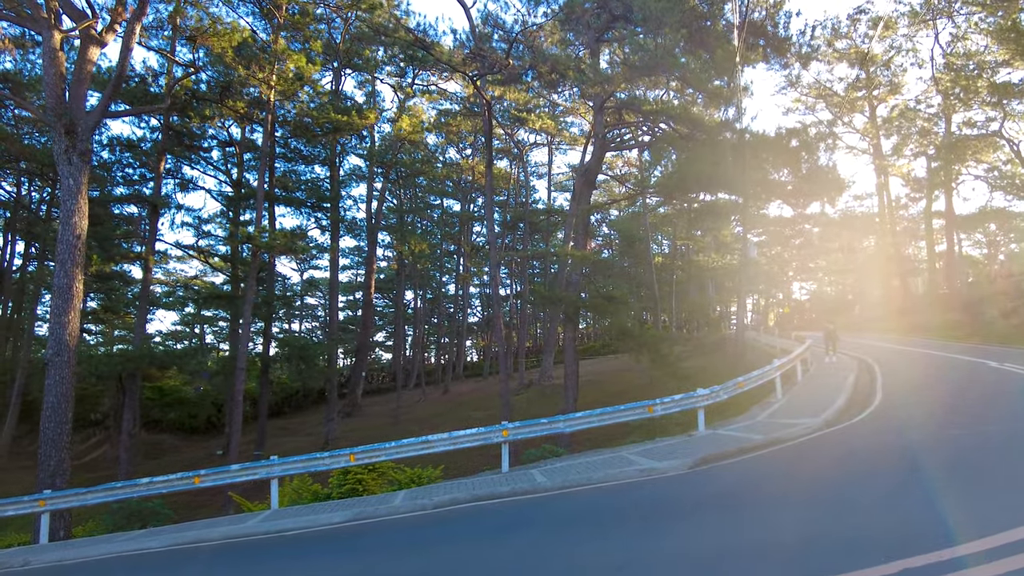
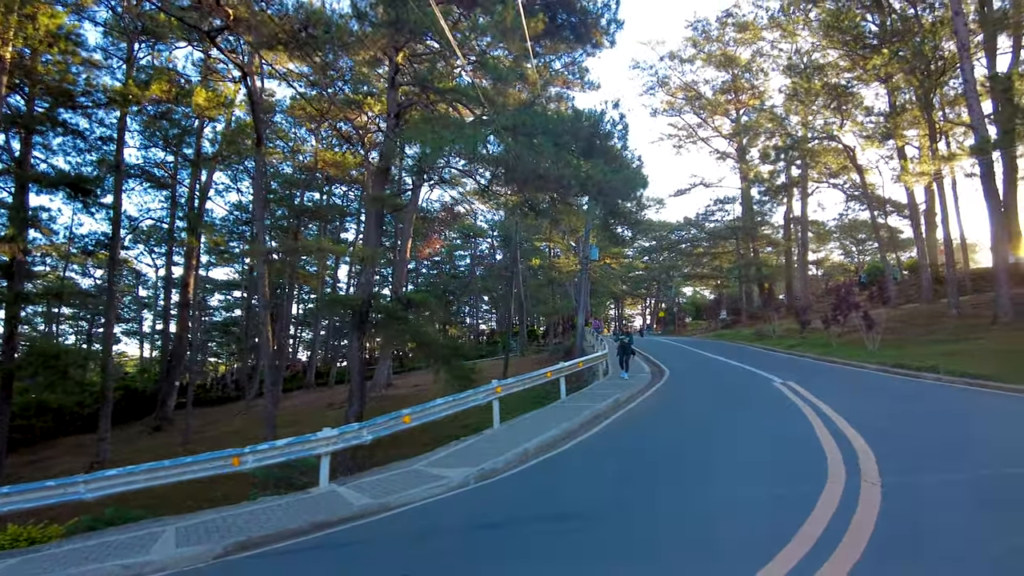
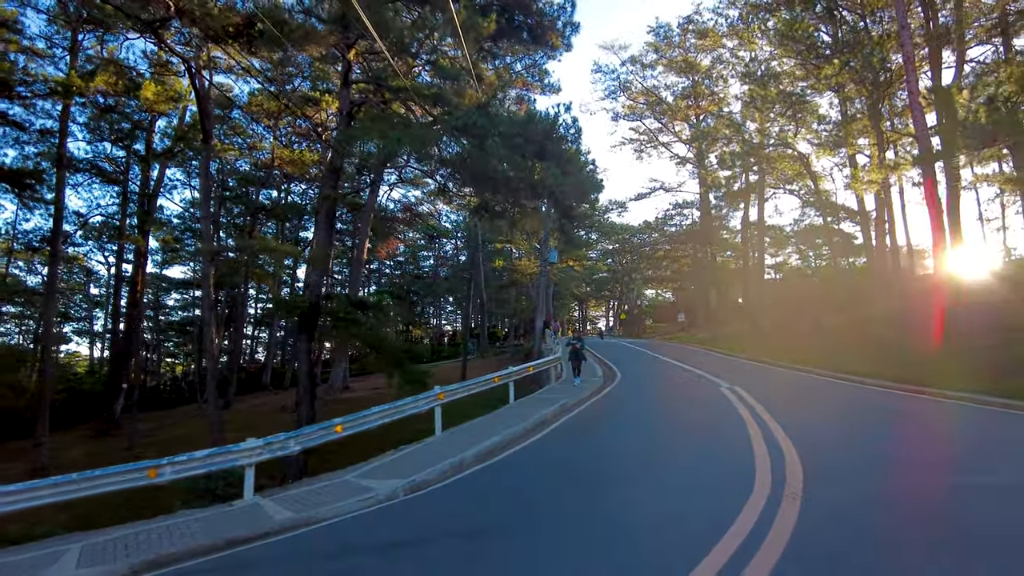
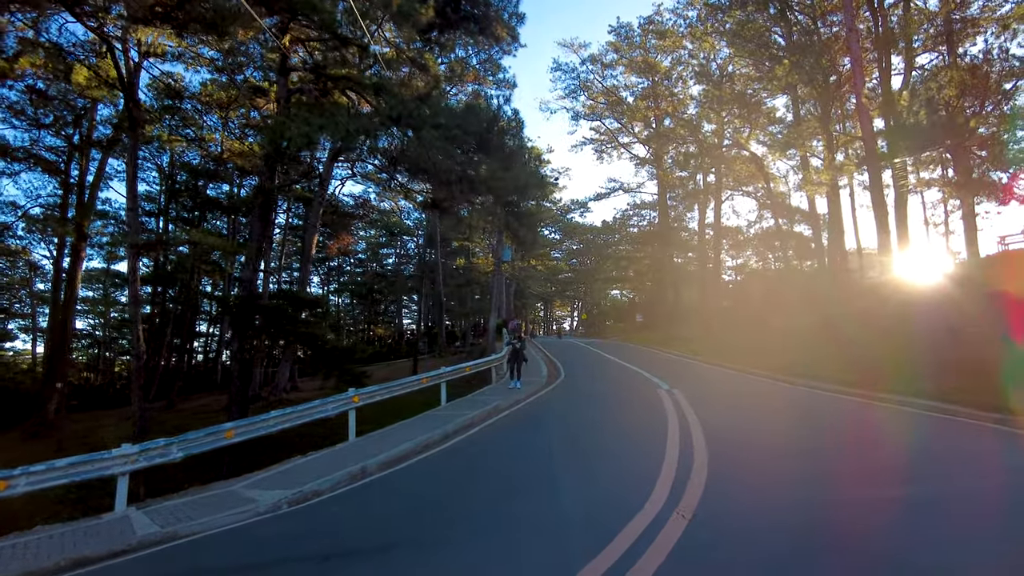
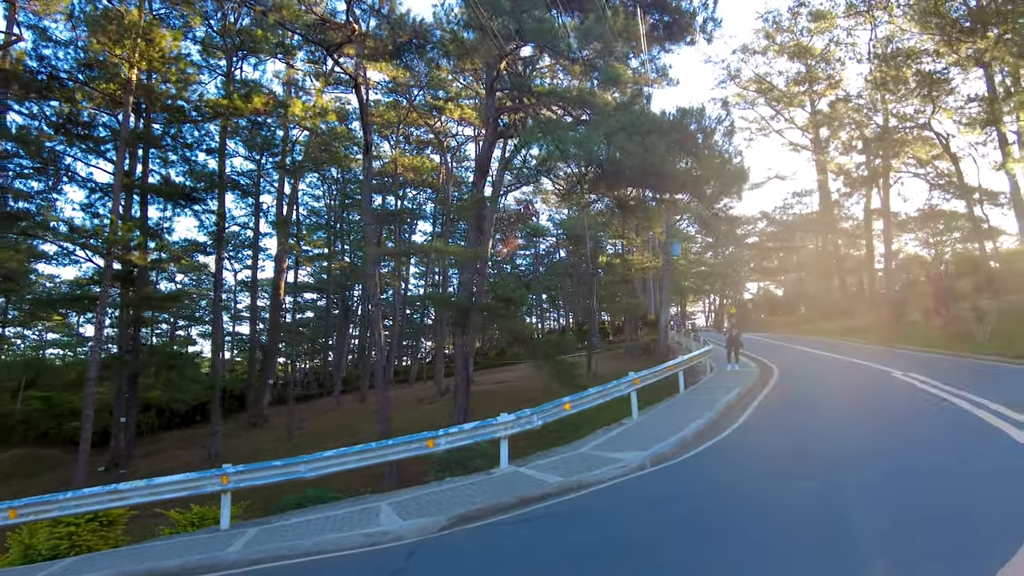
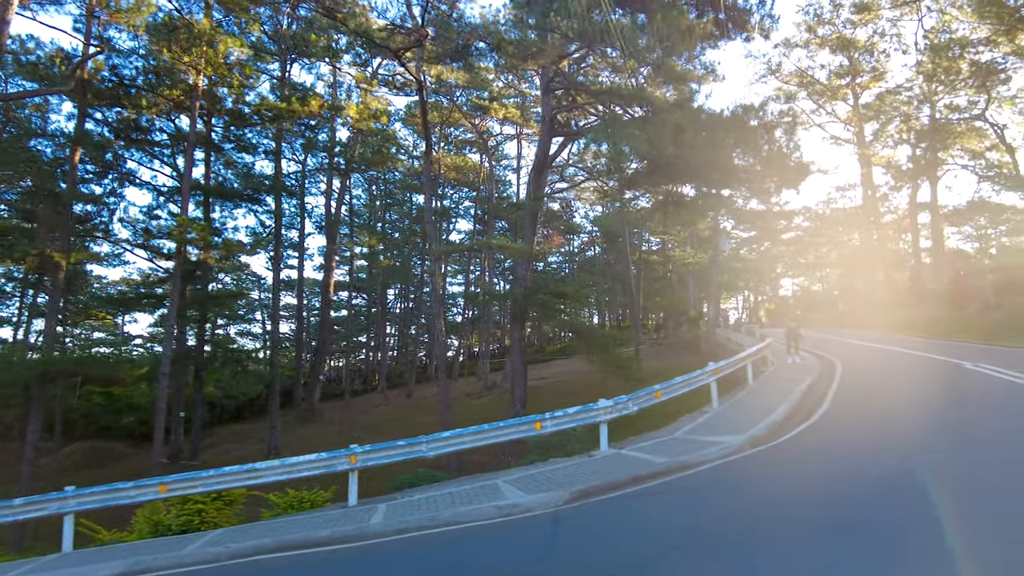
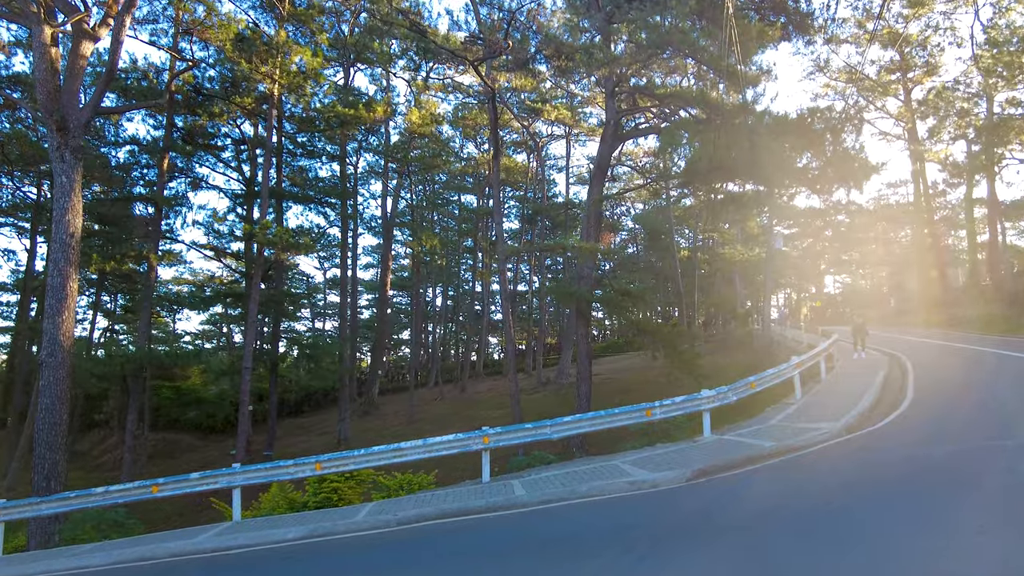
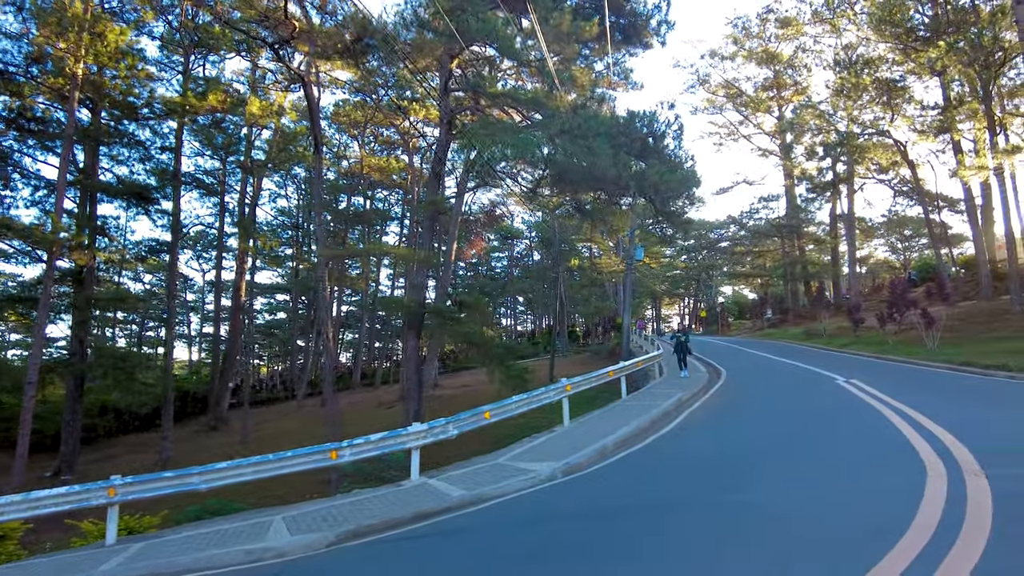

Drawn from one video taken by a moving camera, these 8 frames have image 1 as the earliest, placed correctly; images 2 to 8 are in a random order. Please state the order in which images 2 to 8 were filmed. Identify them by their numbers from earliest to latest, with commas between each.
7, 6, 5, 8, 2, 3, 4
